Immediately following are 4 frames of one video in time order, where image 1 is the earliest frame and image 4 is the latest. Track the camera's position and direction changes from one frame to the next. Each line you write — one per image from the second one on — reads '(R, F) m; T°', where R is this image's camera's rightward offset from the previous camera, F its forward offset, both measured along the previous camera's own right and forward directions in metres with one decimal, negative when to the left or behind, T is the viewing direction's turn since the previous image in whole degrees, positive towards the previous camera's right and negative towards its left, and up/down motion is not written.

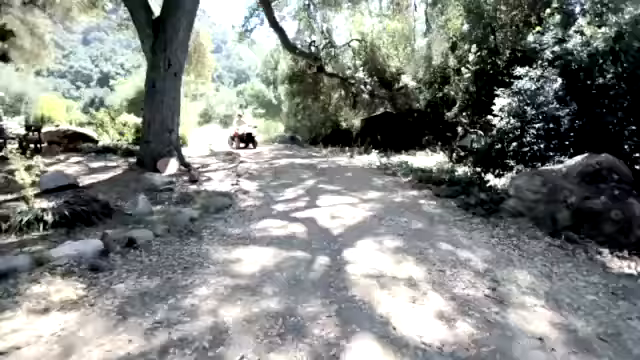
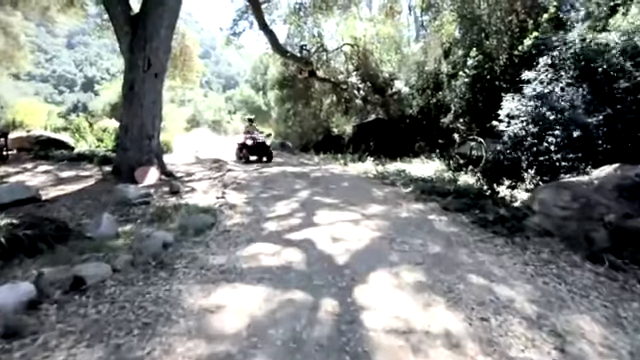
(-0.2, +0.8) m; +2°
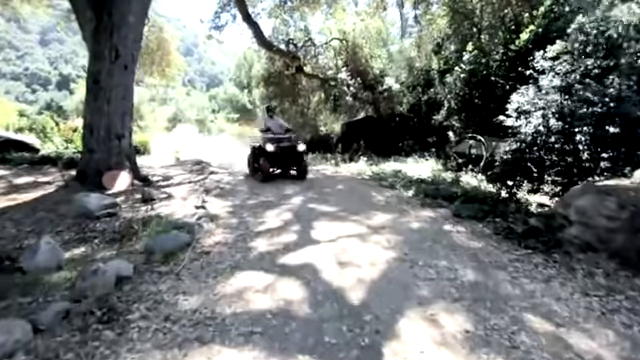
(-0.2, +1.0) m; +3°
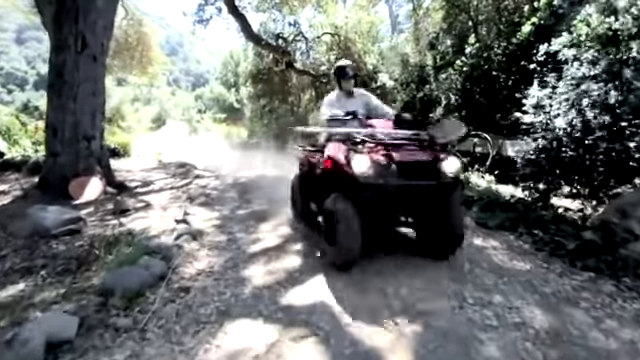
(-0.3, +1.0) m; +2°
